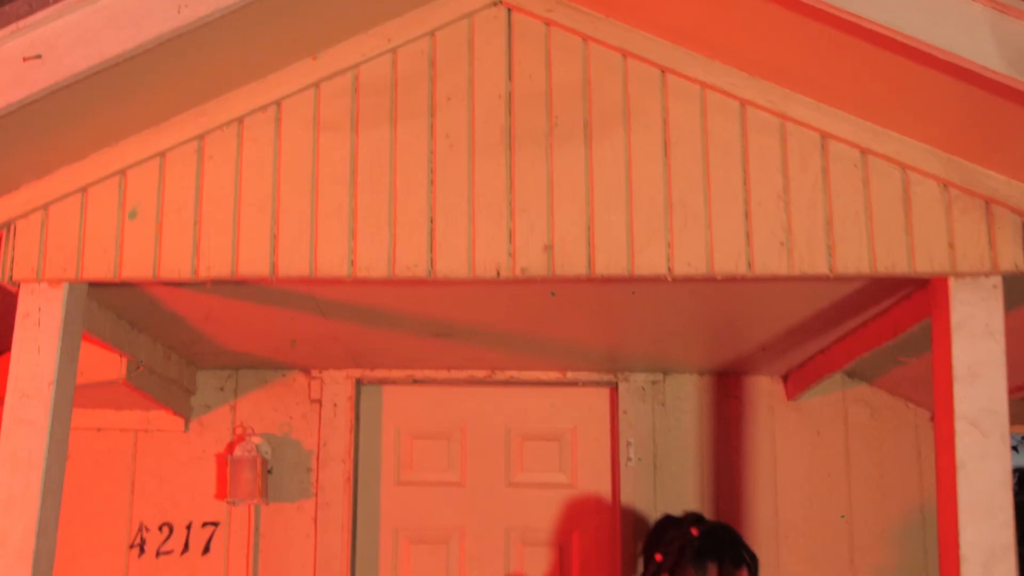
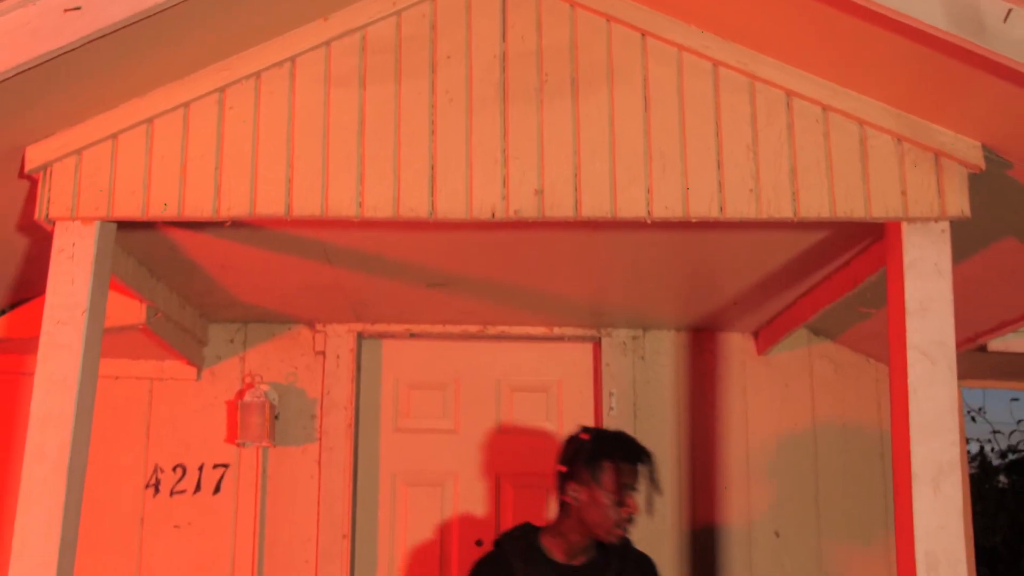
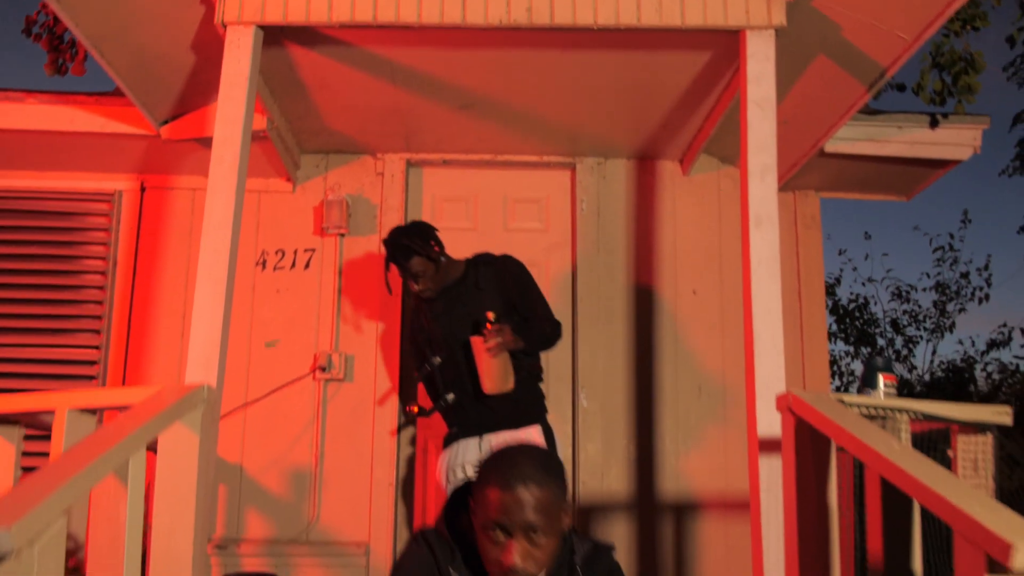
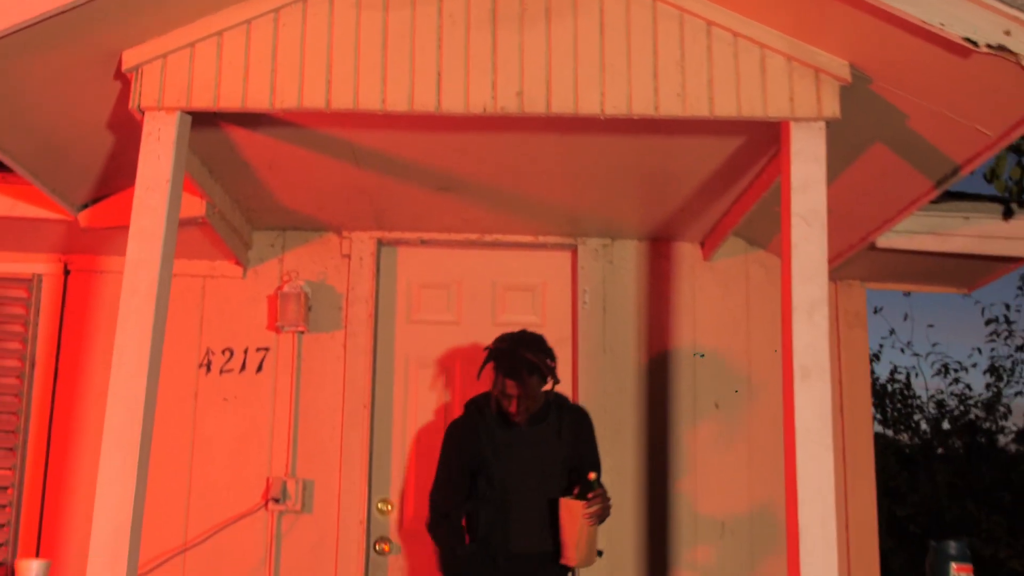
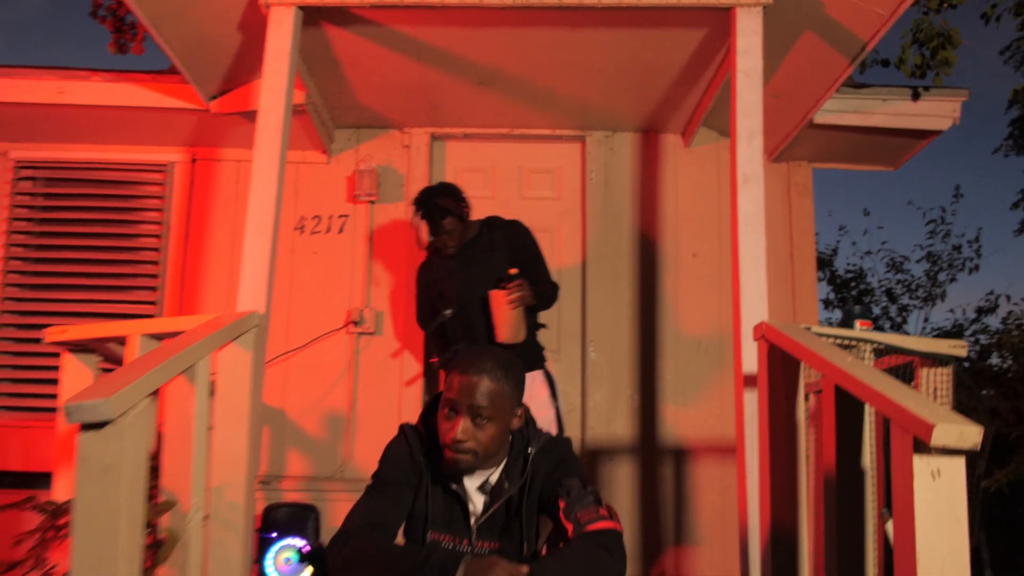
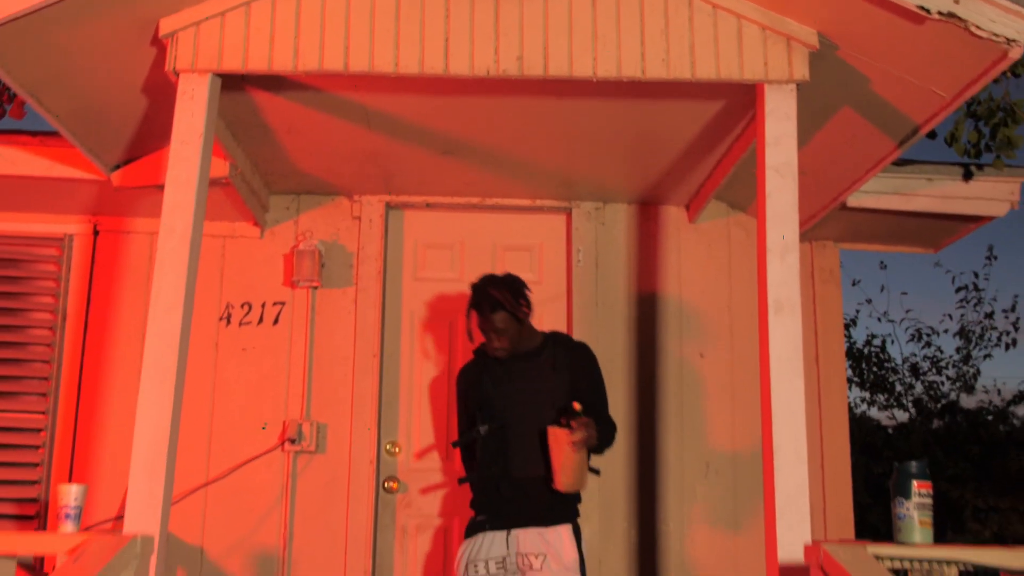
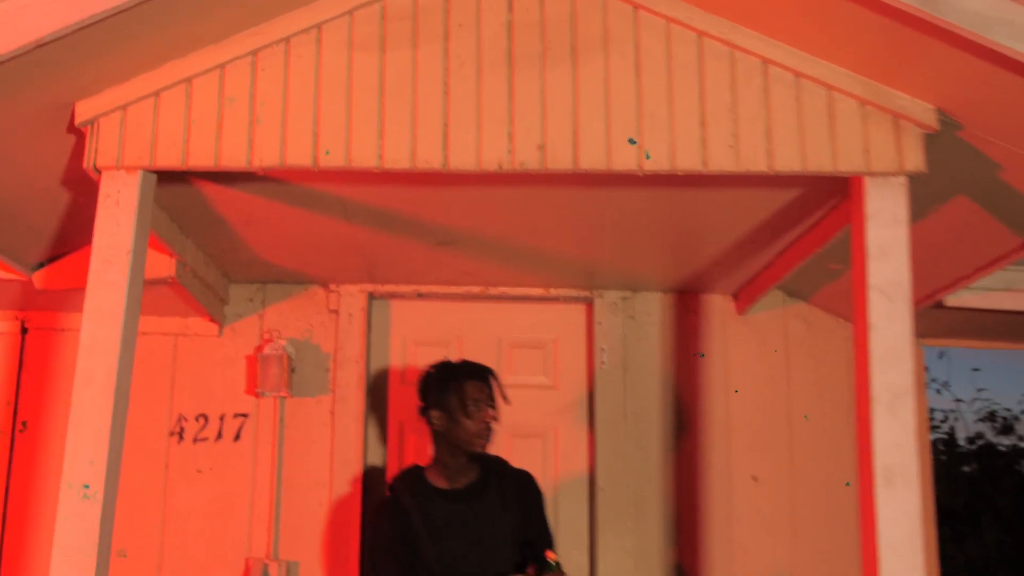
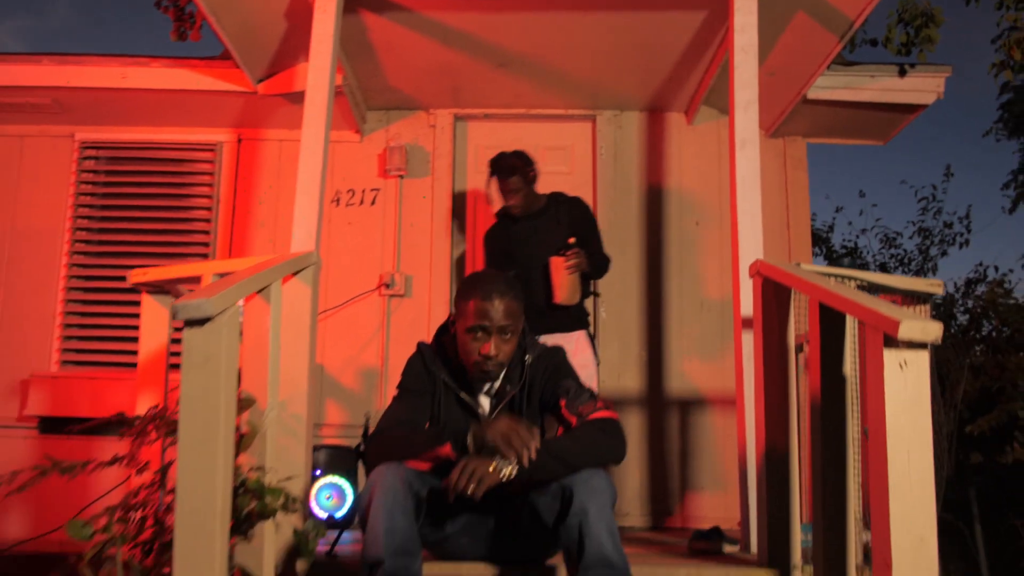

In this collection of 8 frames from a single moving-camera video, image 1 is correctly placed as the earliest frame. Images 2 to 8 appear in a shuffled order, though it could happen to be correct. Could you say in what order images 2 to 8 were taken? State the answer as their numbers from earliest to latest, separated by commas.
2, 7, 4, 6, 3, 5, 8
